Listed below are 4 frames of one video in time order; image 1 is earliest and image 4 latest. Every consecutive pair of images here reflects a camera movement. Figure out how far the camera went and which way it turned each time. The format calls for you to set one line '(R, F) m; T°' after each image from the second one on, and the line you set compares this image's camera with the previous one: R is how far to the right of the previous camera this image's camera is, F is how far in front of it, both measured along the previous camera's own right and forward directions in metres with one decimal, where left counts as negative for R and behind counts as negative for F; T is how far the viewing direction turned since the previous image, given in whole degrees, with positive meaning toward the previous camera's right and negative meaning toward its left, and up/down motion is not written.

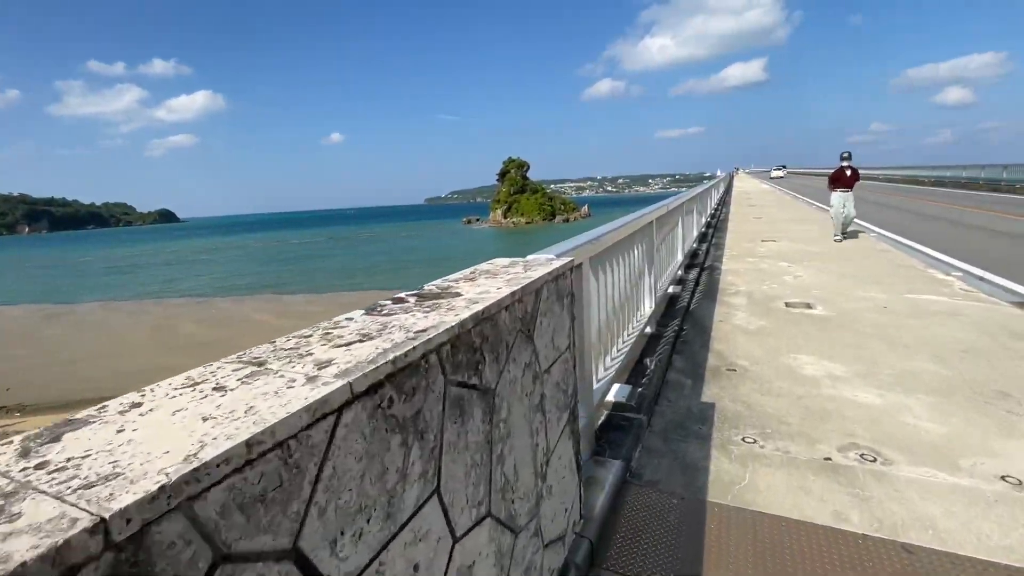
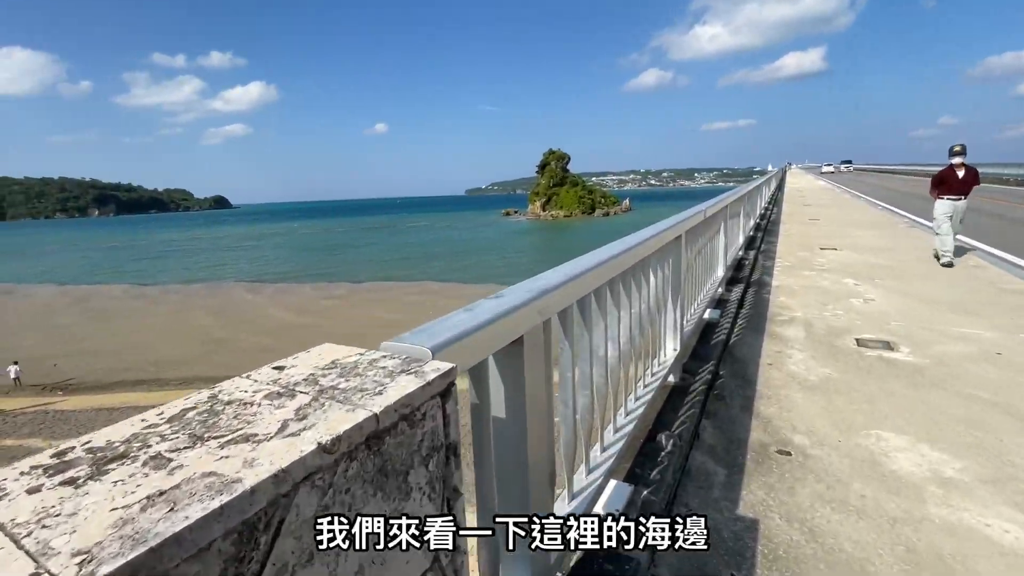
(+0.3, +0.9) m; -4°
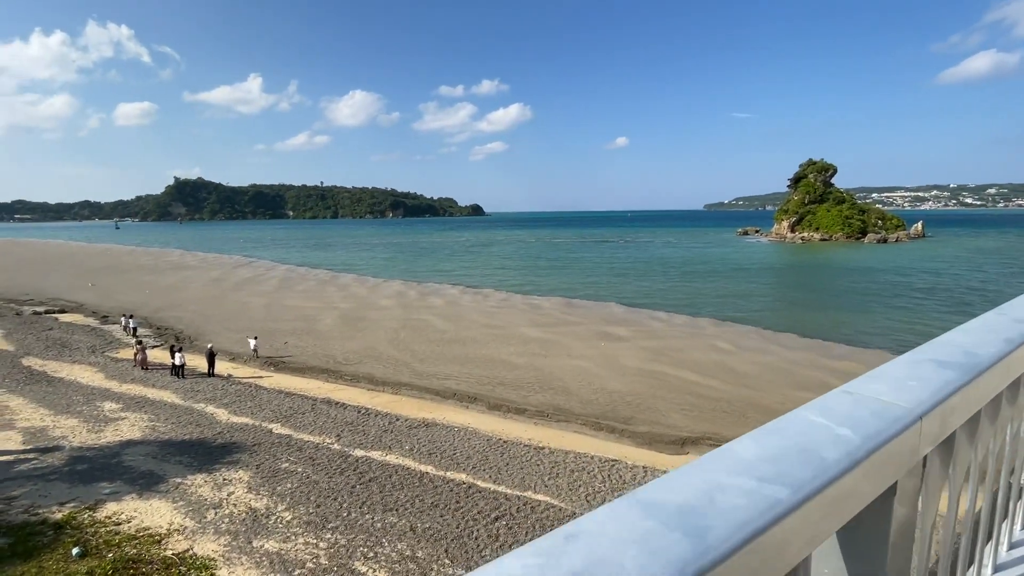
(+2.0, +4.0) m; -26°
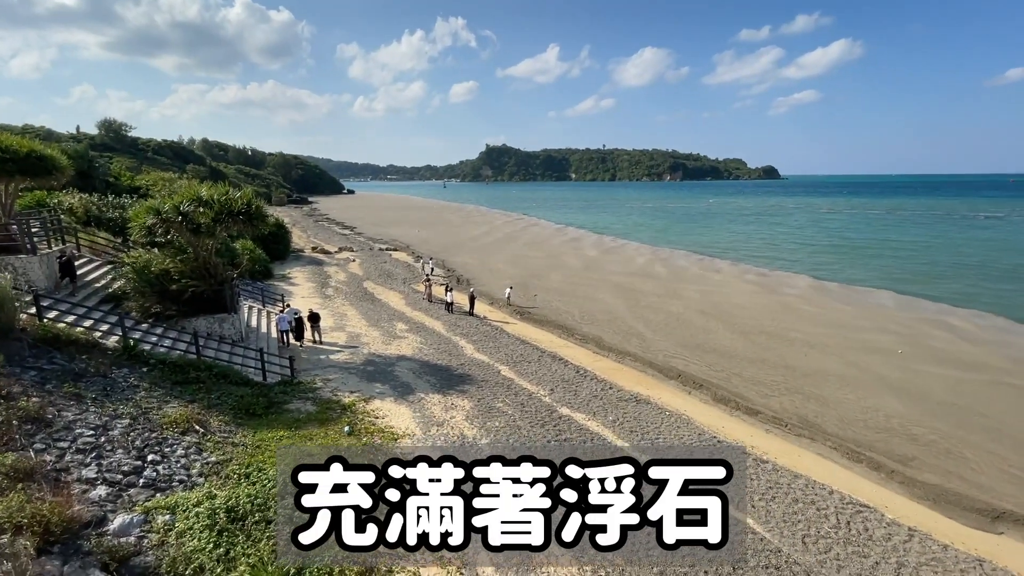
(+1.3, +1.0) m; -31°
